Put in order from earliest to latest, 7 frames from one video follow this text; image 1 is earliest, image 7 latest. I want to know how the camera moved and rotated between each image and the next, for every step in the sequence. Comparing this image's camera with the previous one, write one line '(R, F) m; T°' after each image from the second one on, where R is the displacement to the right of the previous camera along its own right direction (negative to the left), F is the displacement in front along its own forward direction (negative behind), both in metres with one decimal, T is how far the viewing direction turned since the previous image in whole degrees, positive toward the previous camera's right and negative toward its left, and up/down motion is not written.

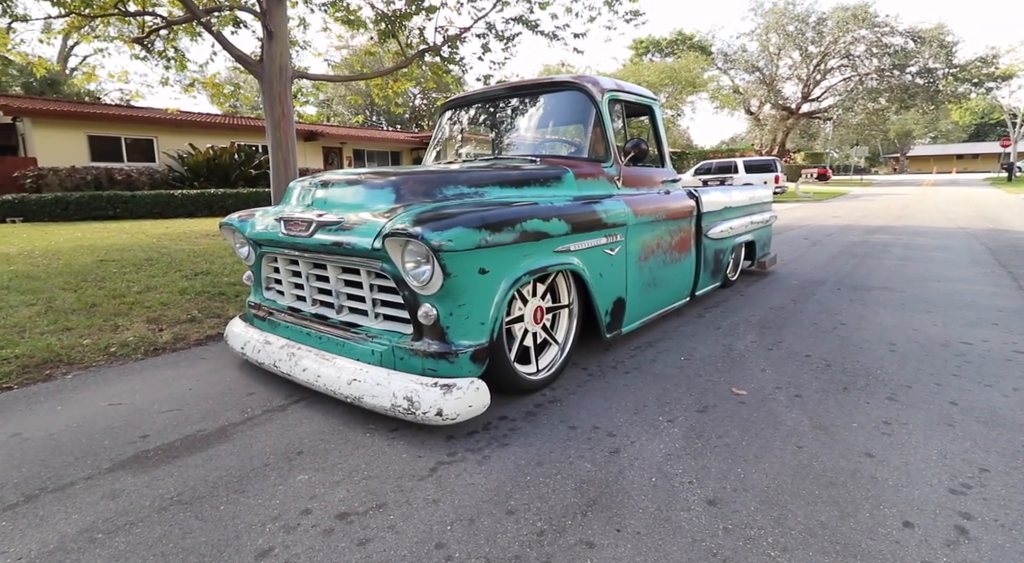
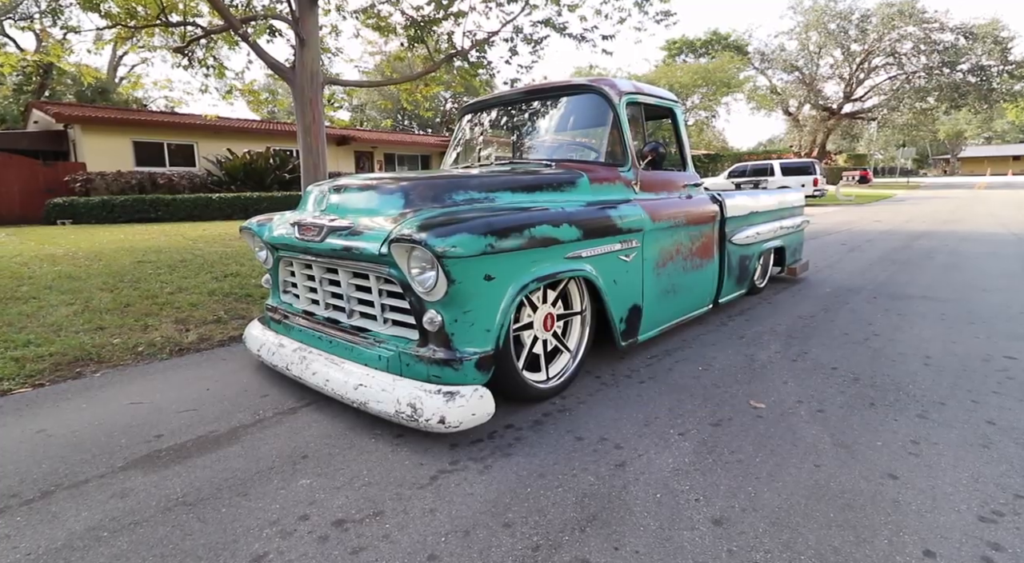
(+0.1, 0.0) m; -3°
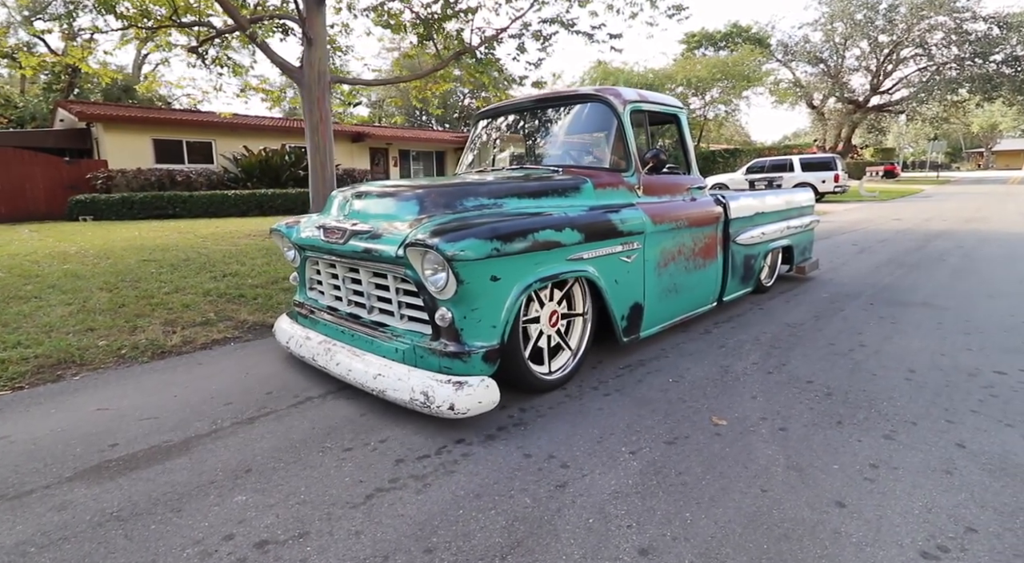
(+0.3, 0.0) m; -2°
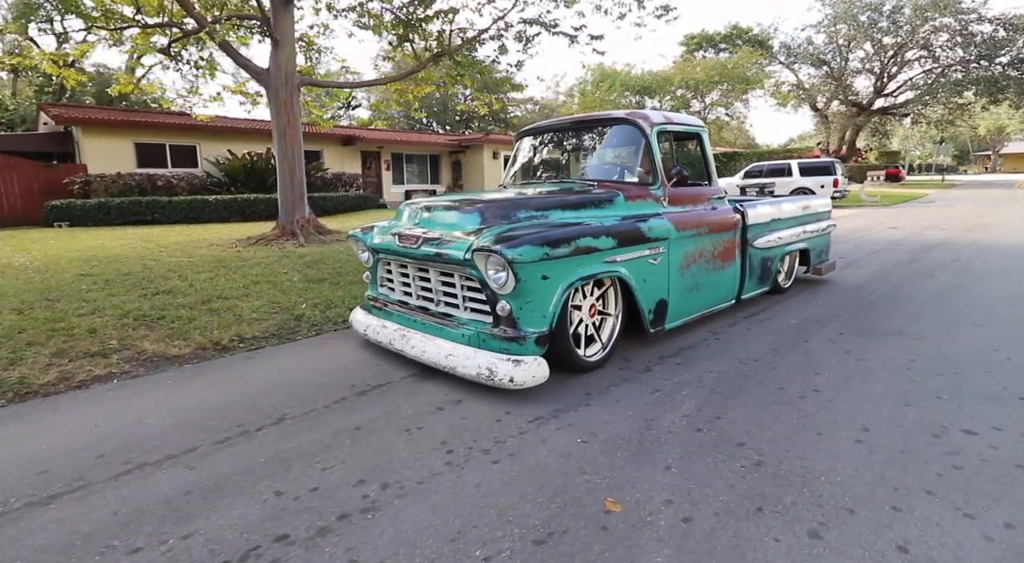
(+0.6, +0.5) m; 0°
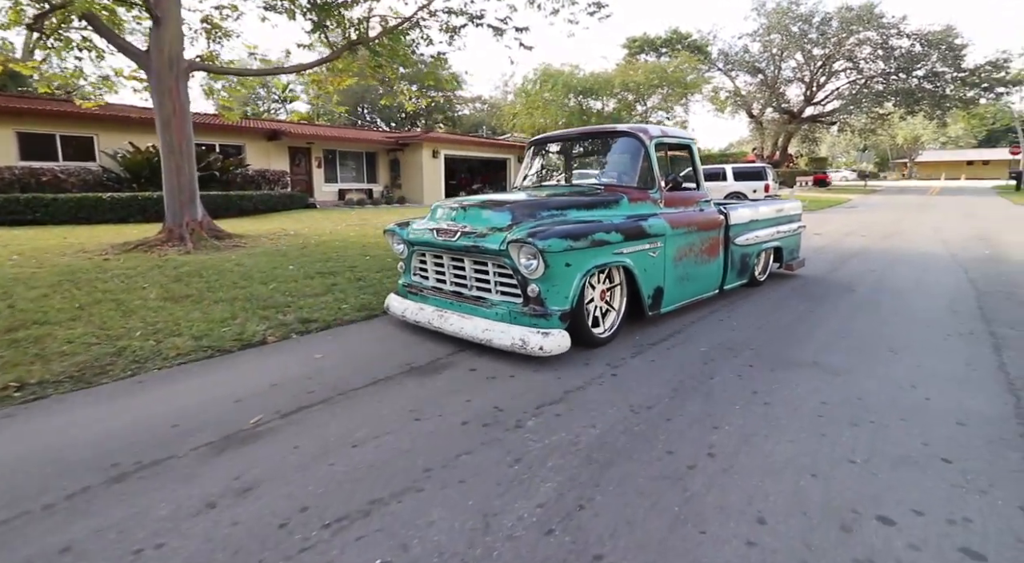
(+0.6, +0.7) m; +5°
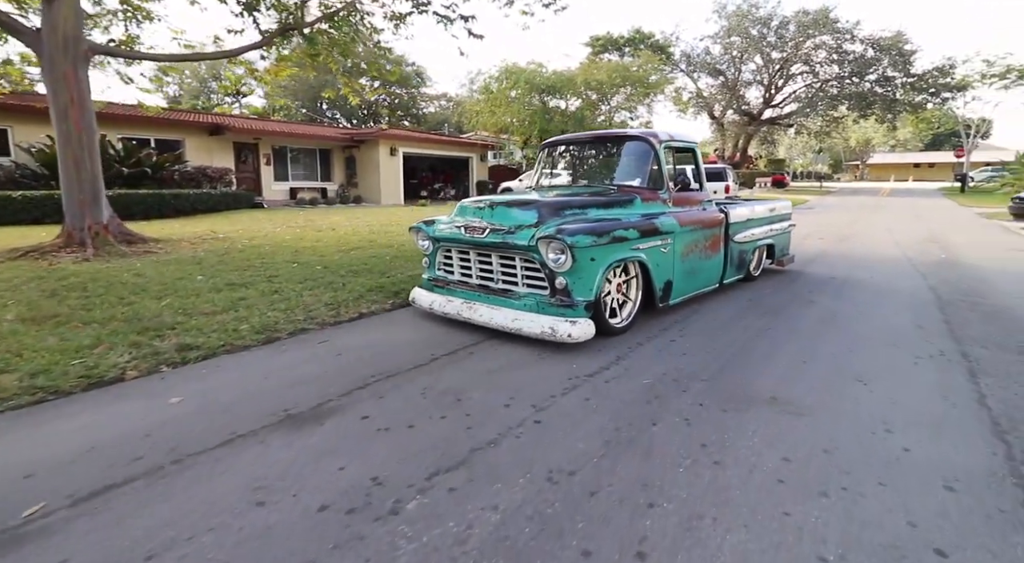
(+0.4, +0.7) m; +3°
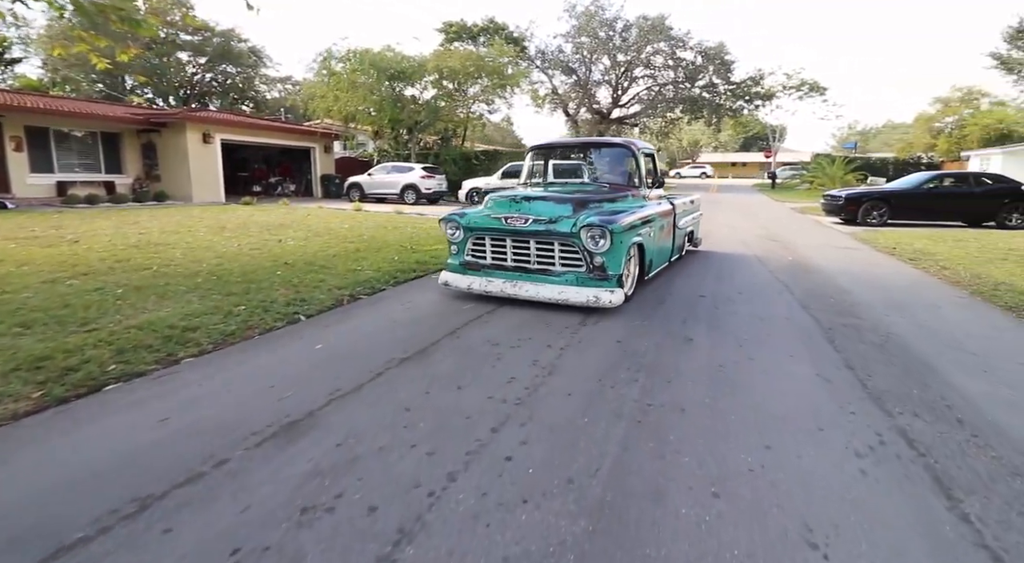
(+0.9, +2.2) m; +14°
